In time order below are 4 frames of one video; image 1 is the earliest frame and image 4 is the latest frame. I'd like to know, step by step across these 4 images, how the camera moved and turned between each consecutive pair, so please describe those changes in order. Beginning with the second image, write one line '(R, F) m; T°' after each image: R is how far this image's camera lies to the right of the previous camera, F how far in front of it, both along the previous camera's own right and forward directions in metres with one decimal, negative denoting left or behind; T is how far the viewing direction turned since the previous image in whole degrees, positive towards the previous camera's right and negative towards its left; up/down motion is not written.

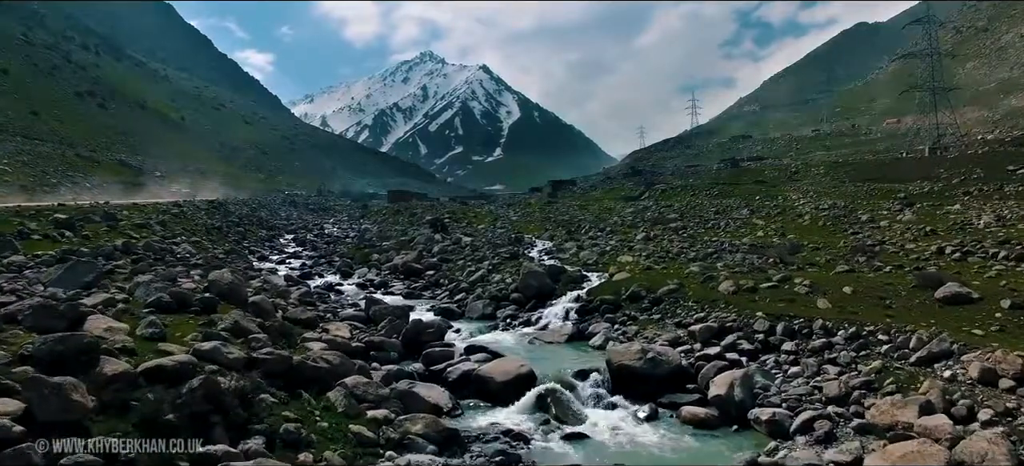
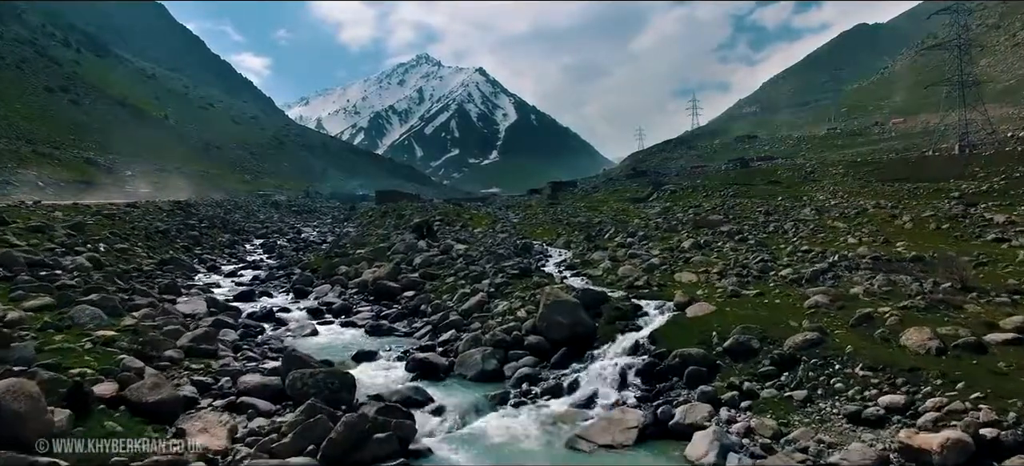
(-0.6, +11.8) m; 0°
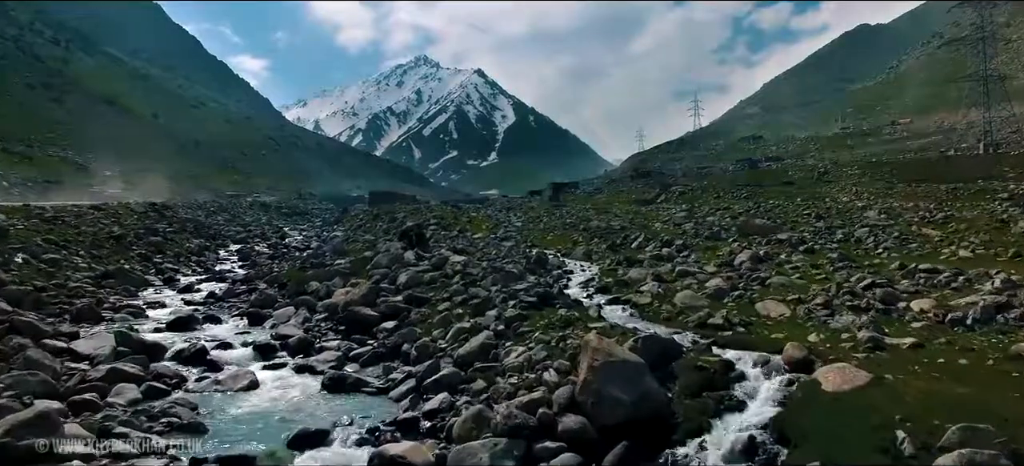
(-0.5, +8.2) m; 0°
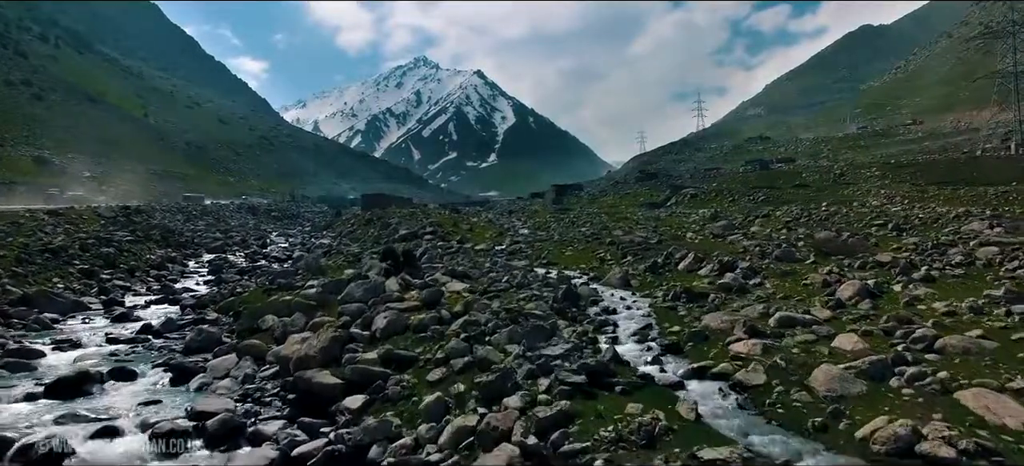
(-0.7, +8.8) m; 0°
